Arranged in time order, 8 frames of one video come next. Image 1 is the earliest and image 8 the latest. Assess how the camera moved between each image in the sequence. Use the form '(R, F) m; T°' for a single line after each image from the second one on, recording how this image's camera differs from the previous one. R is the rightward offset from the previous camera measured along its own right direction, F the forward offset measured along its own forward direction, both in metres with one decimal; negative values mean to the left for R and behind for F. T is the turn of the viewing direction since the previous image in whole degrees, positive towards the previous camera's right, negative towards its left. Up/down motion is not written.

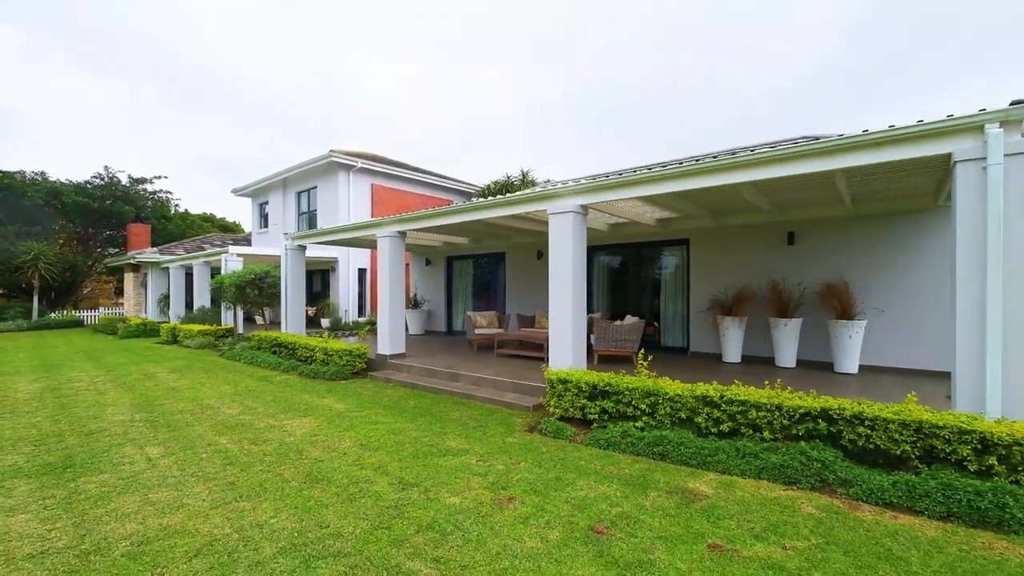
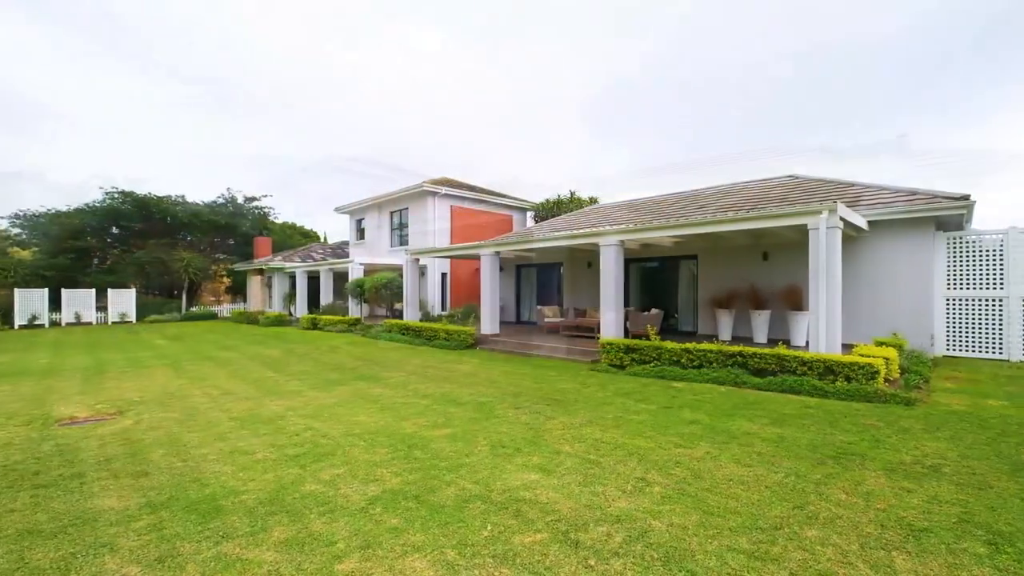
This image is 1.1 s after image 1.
(-0.7, -4.1) m; -4°
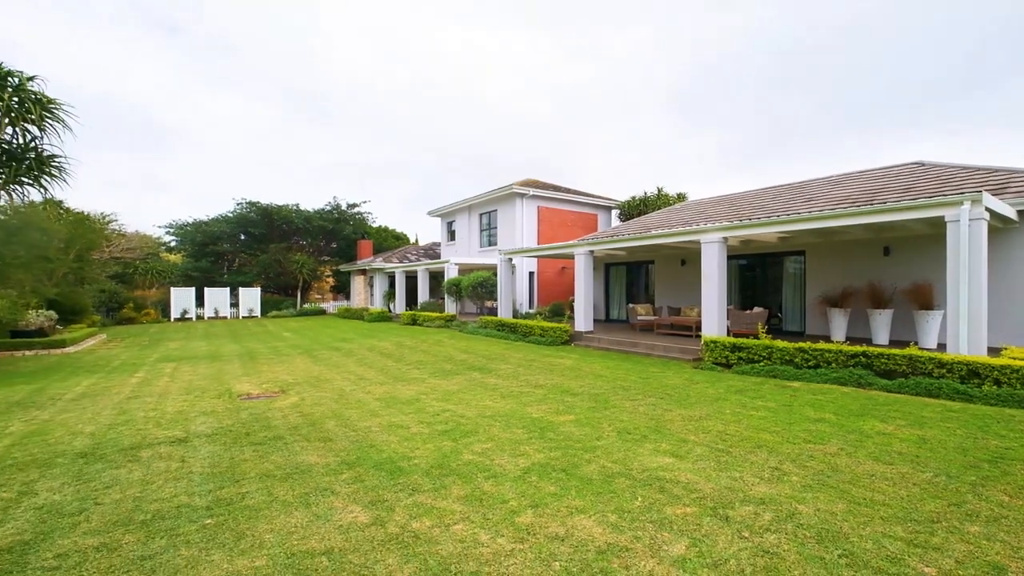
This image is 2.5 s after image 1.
(-0.5, -0.4) m; -9°
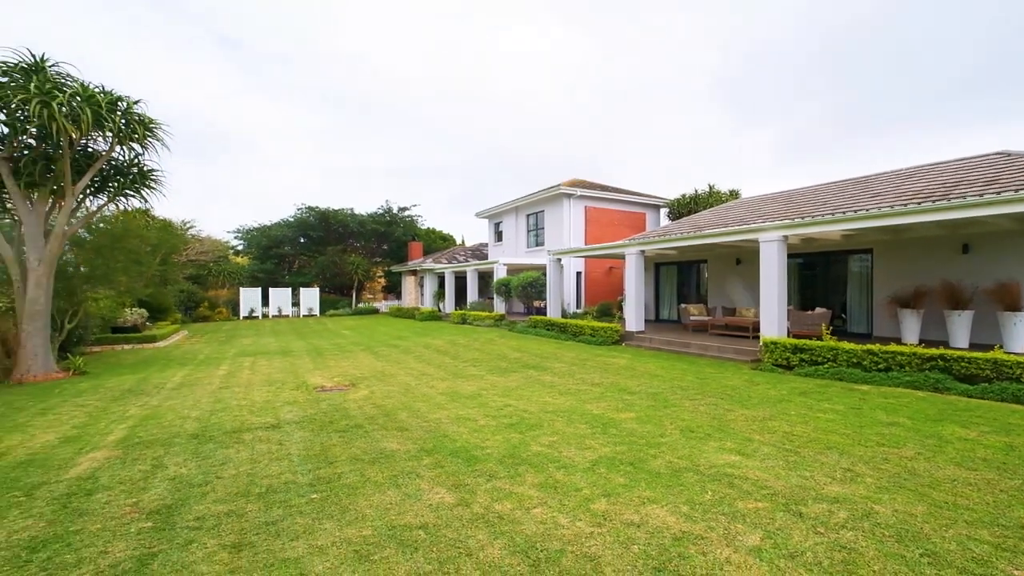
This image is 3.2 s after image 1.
(-0.2, -0.2) m; -5°
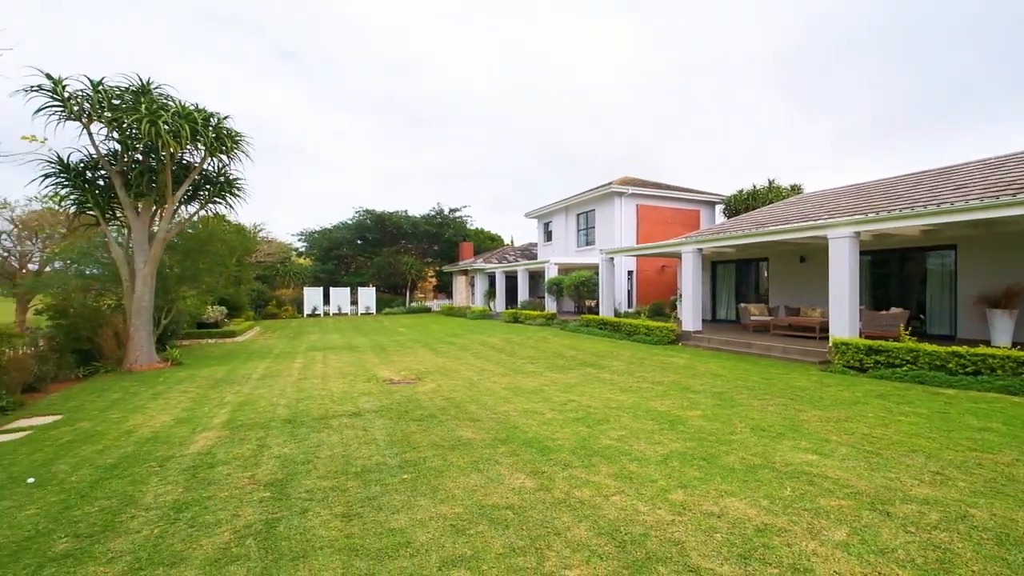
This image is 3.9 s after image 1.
(-0.3, -0.2) m; -6°
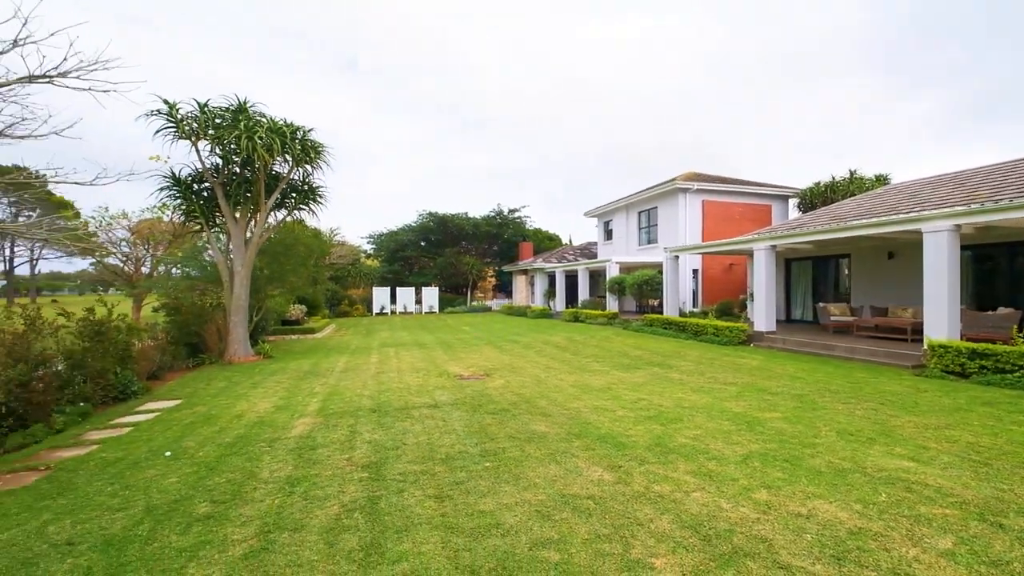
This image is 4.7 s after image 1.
(-0.2, -0.2) m; -7°
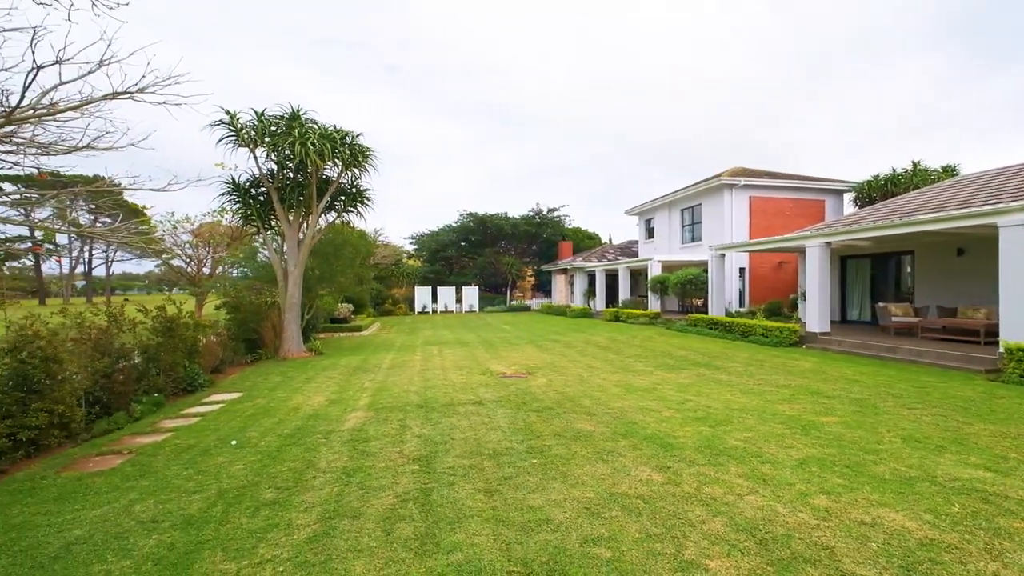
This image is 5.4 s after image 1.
(-0.1, 0.0) m; -5°
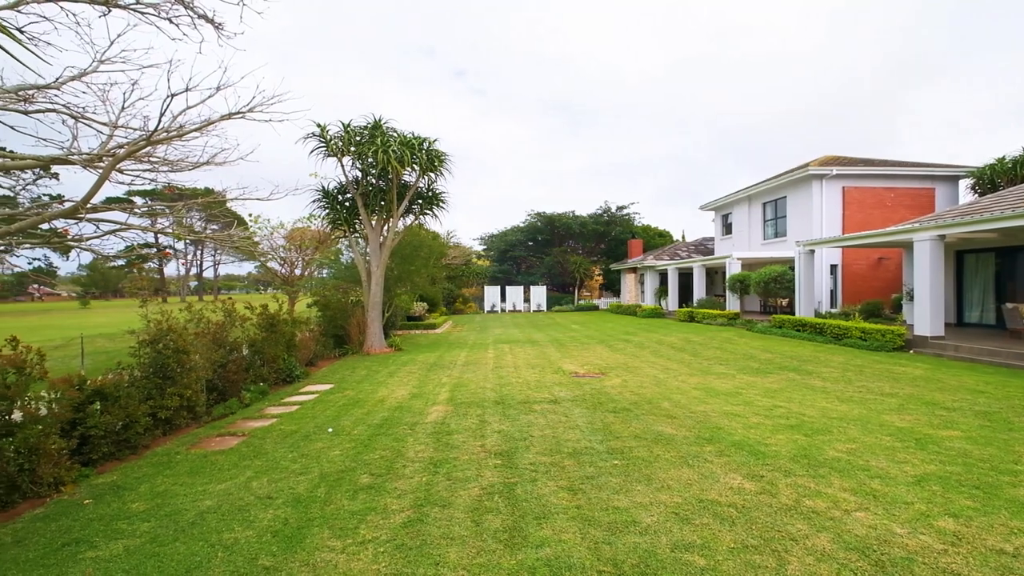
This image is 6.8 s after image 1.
(-0.1, 0.0) m; -8°
